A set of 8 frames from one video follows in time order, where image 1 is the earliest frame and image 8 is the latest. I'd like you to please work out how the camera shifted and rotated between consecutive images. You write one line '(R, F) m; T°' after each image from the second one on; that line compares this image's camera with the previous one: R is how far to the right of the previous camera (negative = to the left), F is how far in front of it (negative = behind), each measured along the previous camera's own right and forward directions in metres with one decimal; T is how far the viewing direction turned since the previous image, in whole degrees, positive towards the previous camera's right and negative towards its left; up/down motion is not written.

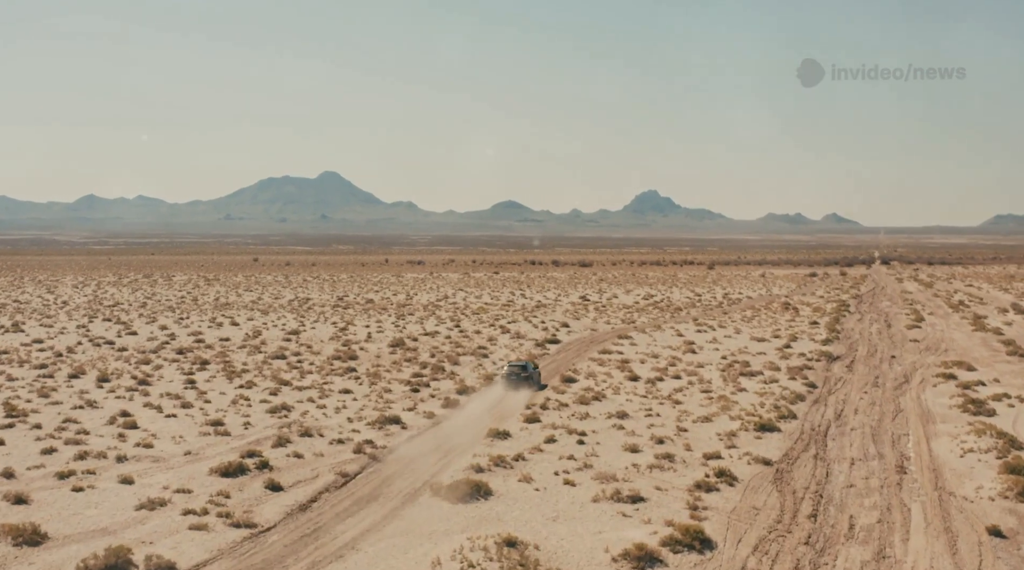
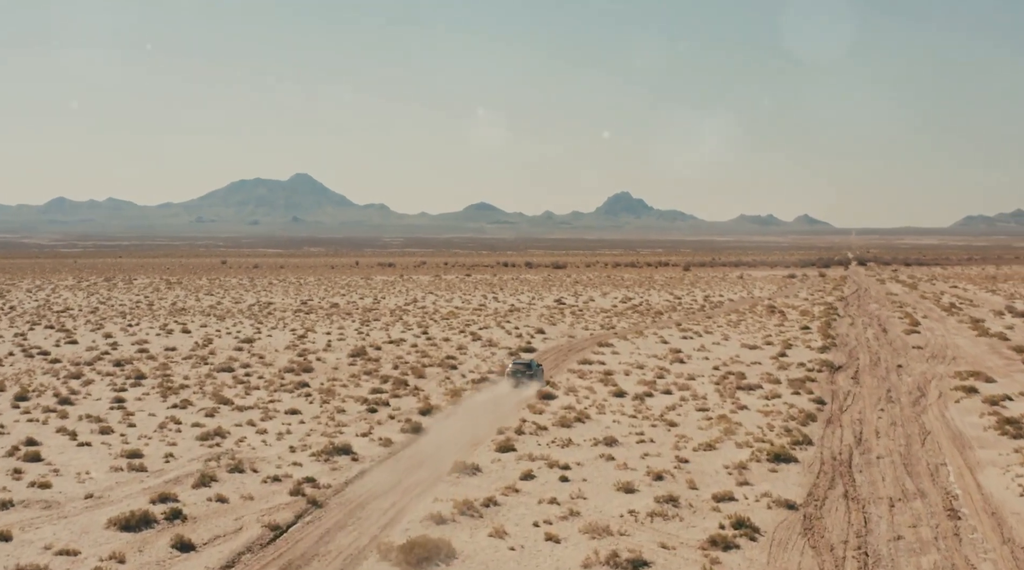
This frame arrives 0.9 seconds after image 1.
(+0.1, +5.3) m; +1°
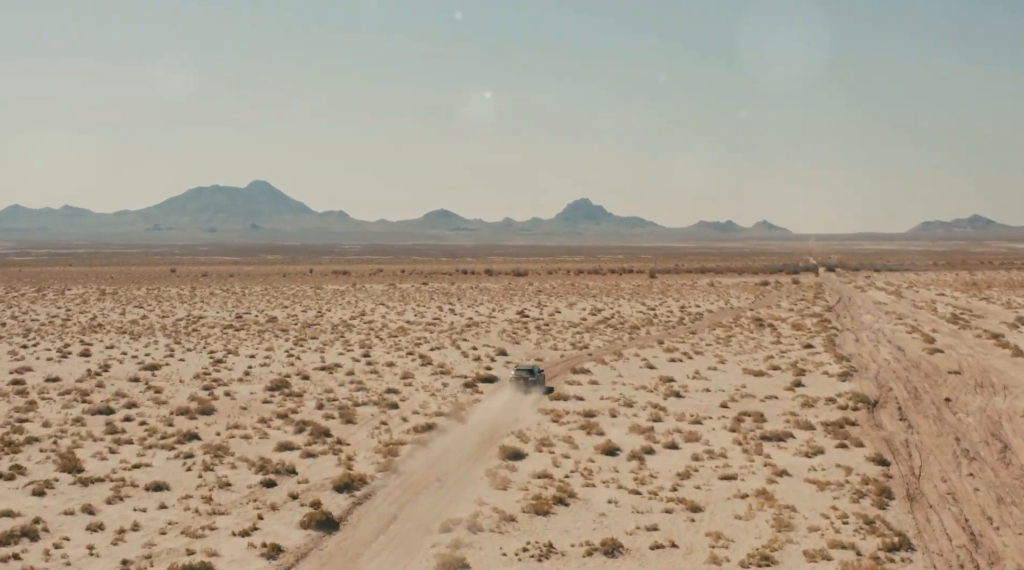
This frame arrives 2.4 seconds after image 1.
(+0.2, +10.8) m; +2°
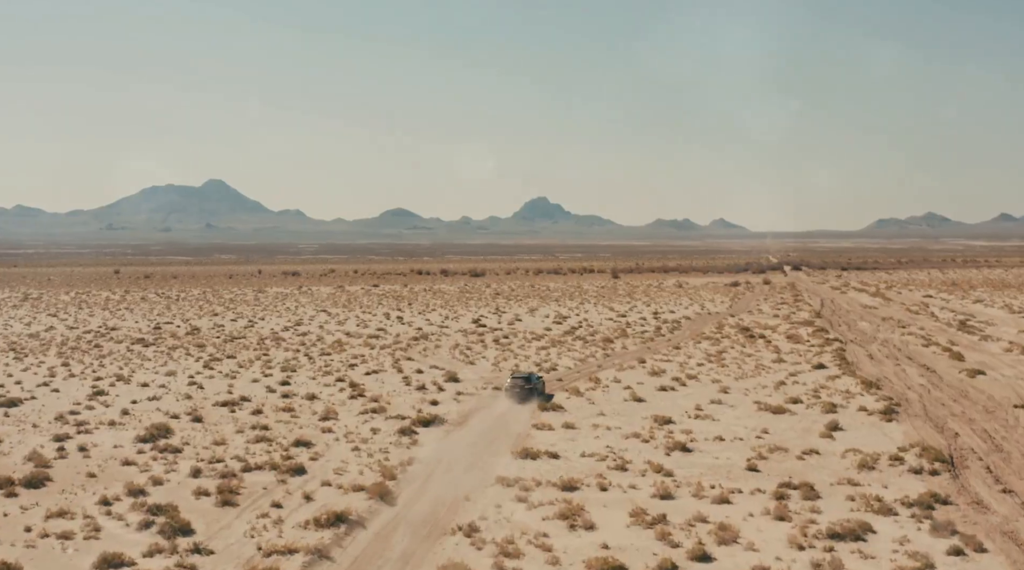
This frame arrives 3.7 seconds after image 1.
(+0.2, +11.2) m; +2°
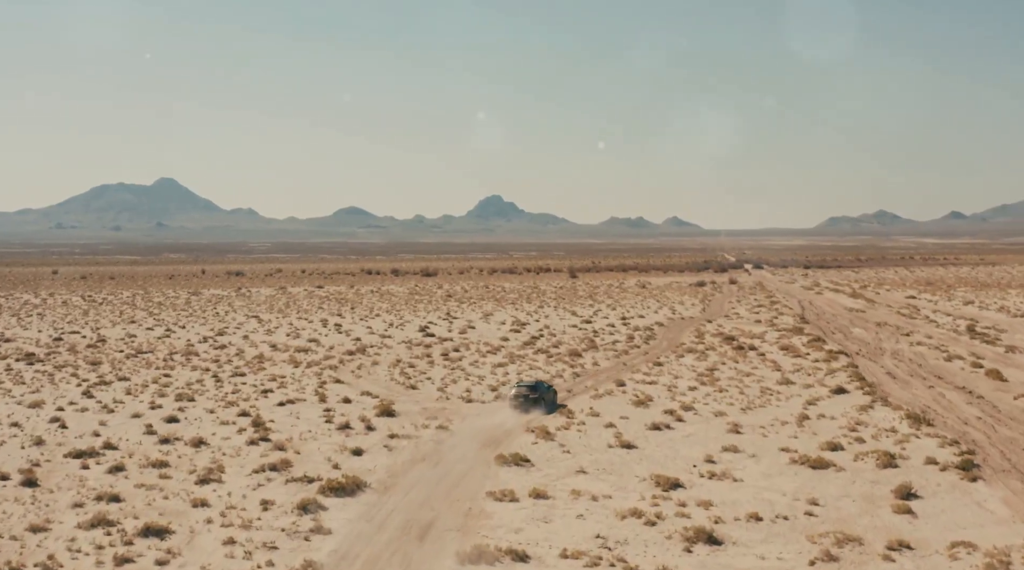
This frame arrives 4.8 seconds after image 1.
(+0.2, +10.5) m; +2°
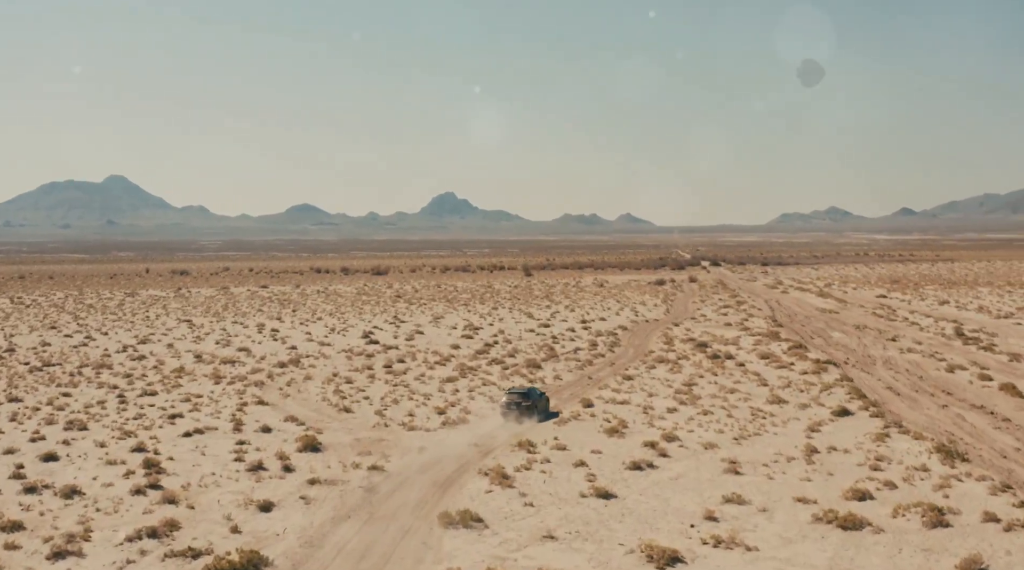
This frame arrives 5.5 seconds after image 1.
(+0.1, +6.5) m; +2°
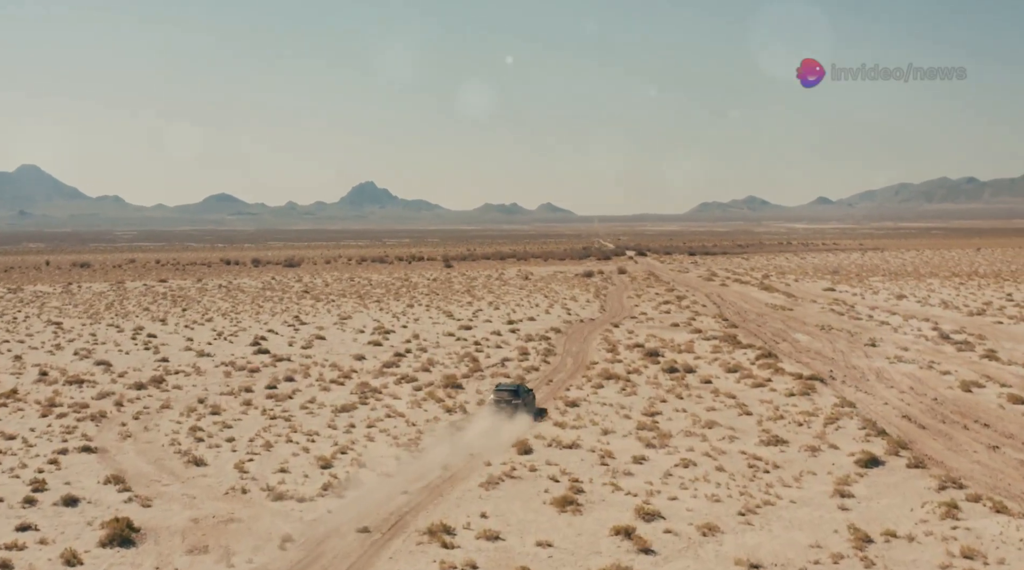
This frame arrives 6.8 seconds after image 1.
(+0.3, +10.5) m; +4°
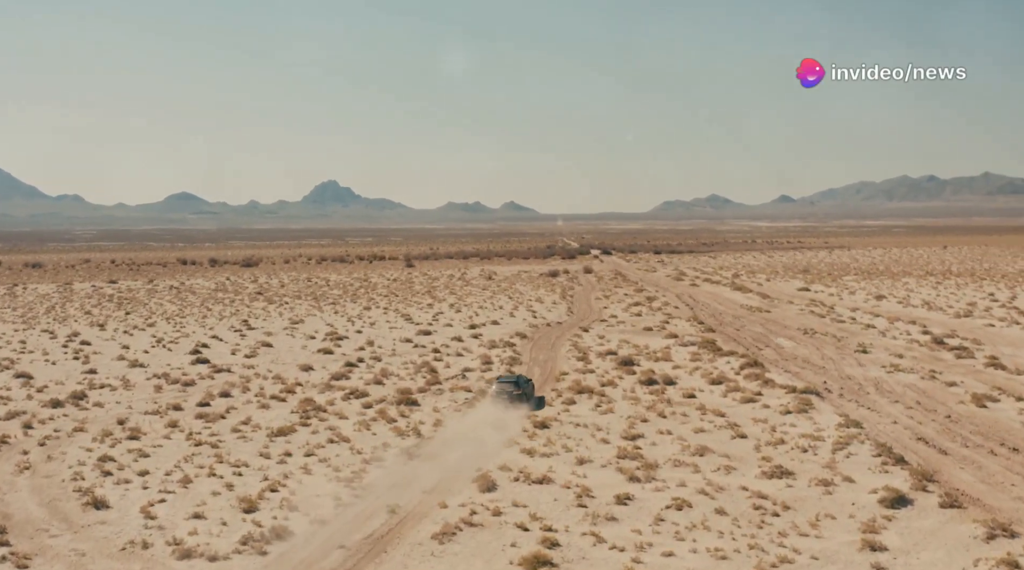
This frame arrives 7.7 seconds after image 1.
(+0.1, +4.6) m; +2°
